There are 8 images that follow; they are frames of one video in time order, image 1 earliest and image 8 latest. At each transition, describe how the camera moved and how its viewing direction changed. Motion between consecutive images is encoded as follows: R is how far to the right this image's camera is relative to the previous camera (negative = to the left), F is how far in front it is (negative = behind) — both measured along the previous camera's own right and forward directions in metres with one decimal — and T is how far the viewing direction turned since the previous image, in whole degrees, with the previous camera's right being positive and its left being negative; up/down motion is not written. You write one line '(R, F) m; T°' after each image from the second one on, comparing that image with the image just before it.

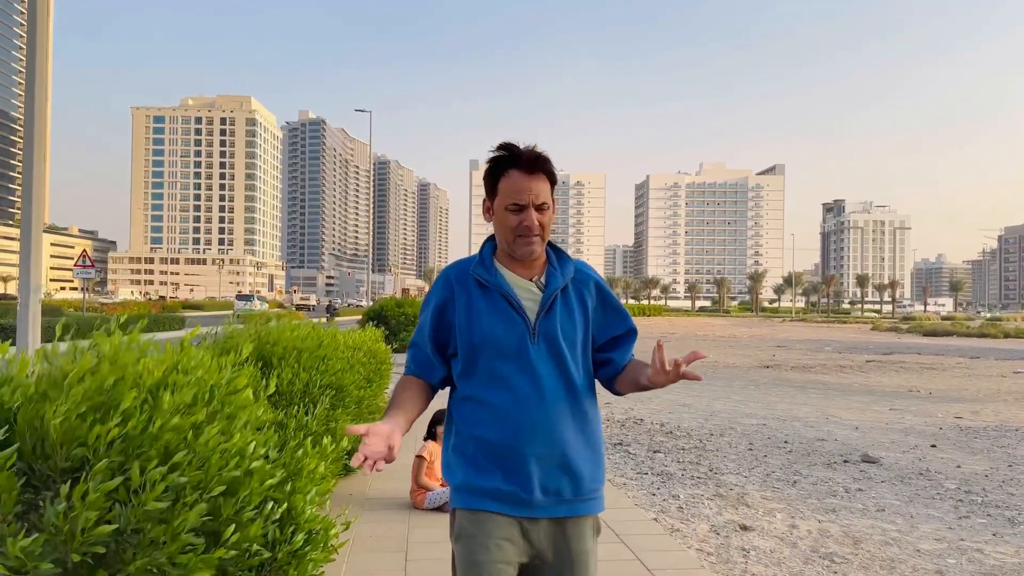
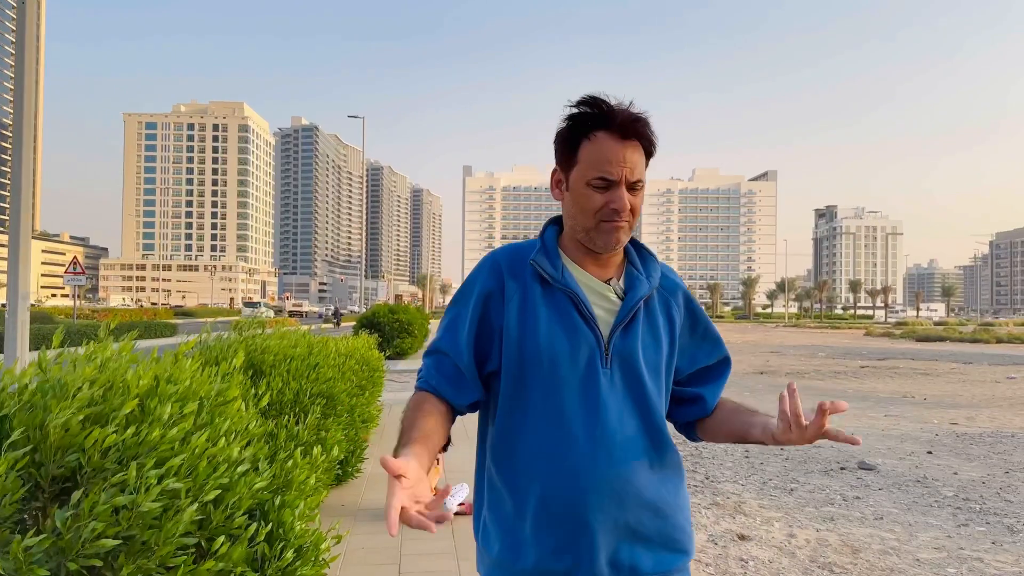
(0.0, +0.1) m; 0°
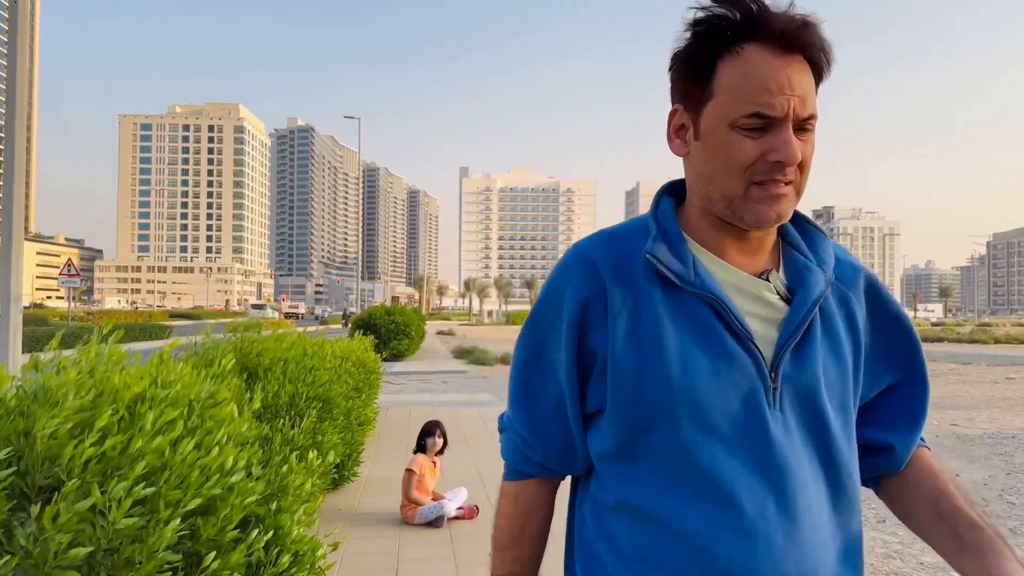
(0.0, +0.1) m; 0°
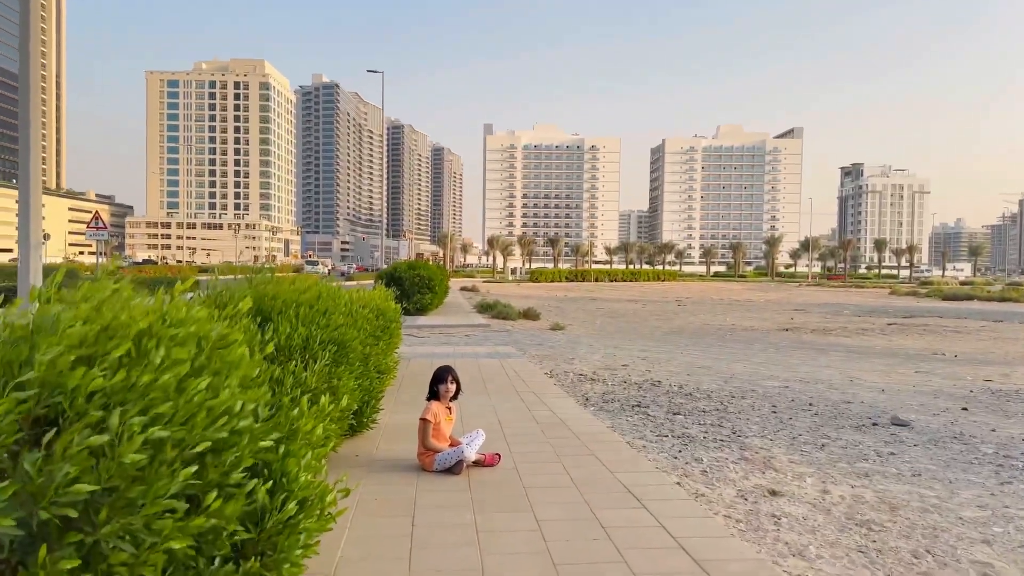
(0.0, +0.2) m; -2°
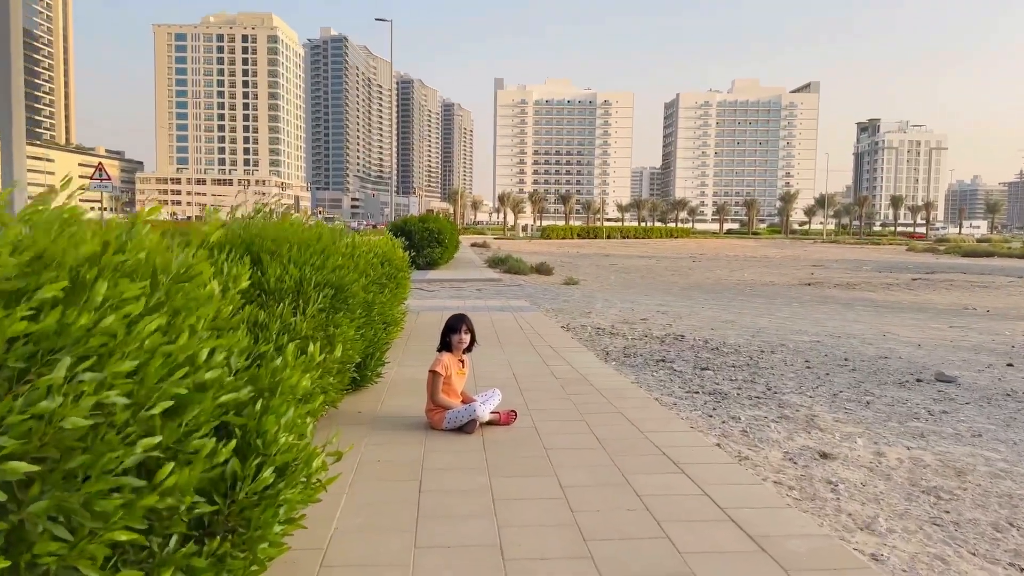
(-0.1, +0.7) m; -1°
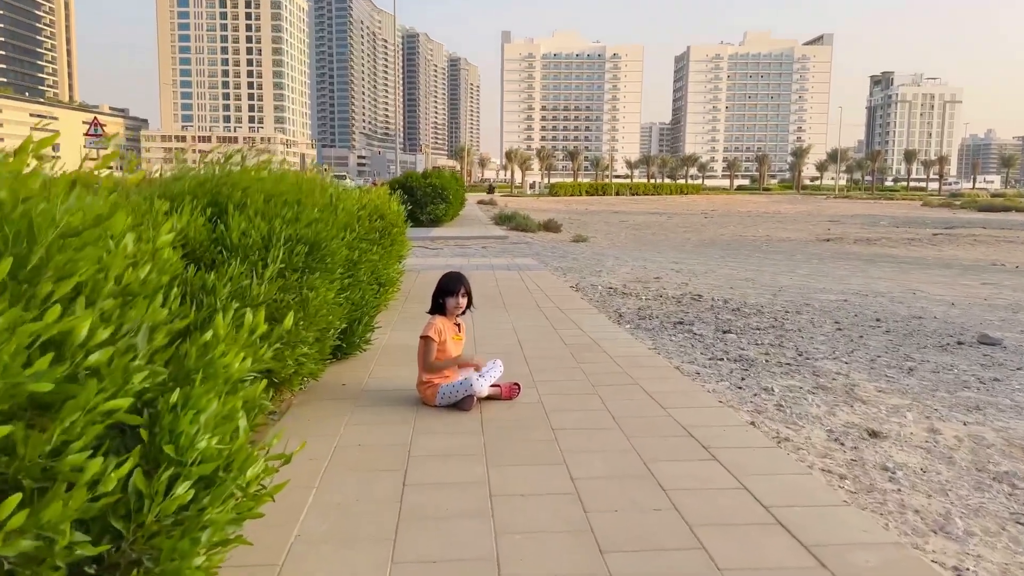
(0.0, +0.7) m; -1°
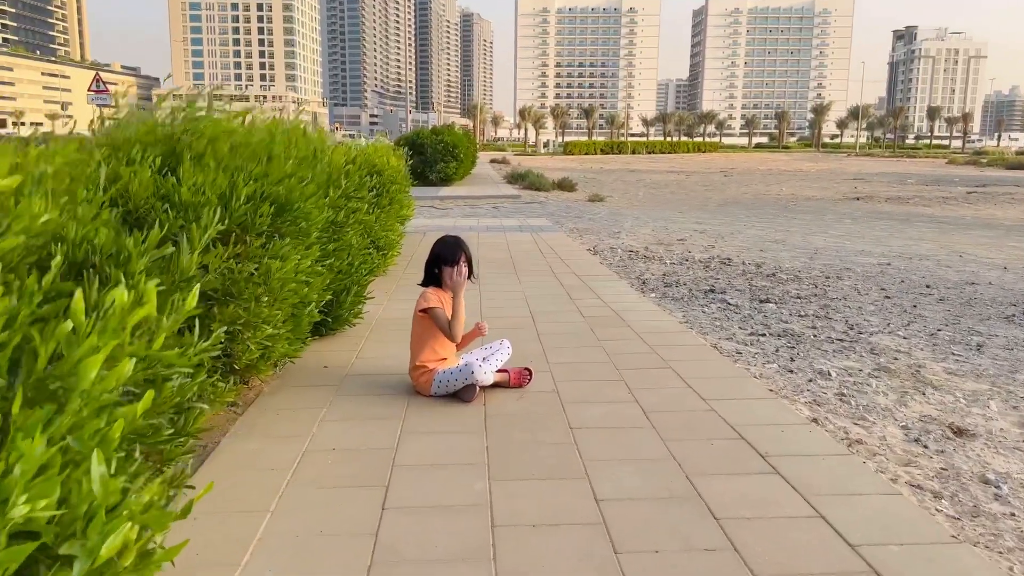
(0.0, +0.8) m; -1°
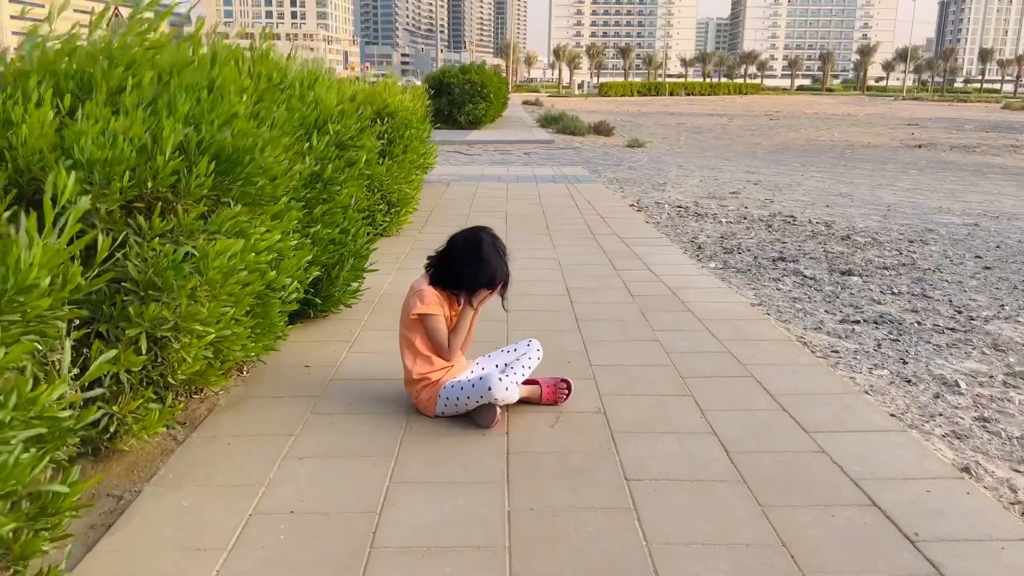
(0.0, +1.0) m; -2°
